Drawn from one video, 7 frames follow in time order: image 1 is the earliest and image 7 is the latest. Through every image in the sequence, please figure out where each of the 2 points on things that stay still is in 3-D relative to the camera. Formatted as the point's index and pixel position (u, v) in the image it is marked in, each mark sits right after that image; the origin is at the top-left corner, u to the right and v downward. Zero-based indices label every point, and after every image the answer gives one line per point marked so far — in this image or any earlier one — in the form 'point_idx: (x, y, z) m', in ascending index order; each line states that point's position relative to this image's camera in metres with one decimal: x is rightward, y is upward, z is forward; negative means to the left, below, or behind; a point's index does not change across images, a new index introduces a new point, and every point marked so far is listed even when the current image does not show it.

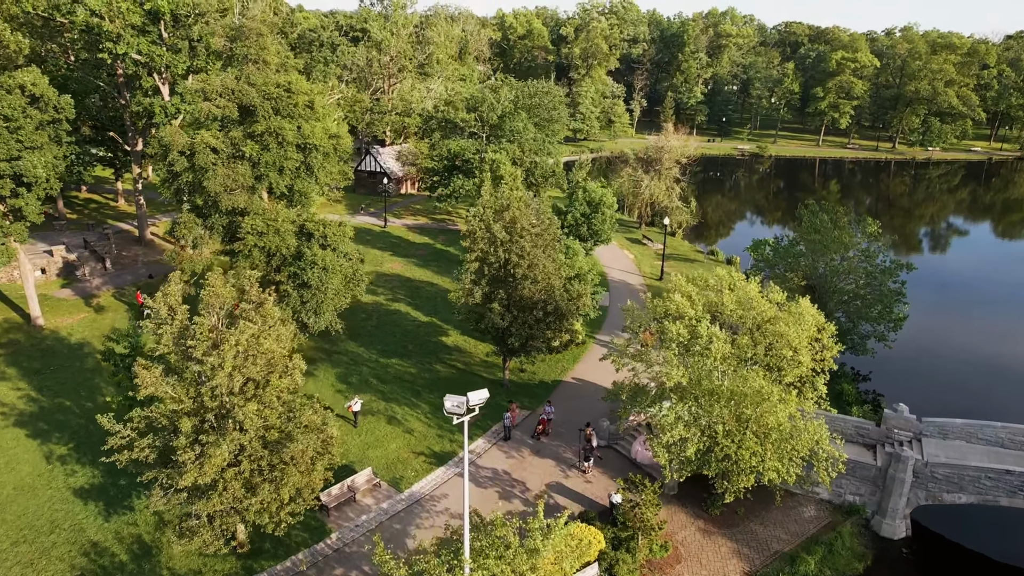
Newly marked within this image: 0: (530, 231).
0: (+1.0, +3.0, +19.2) m
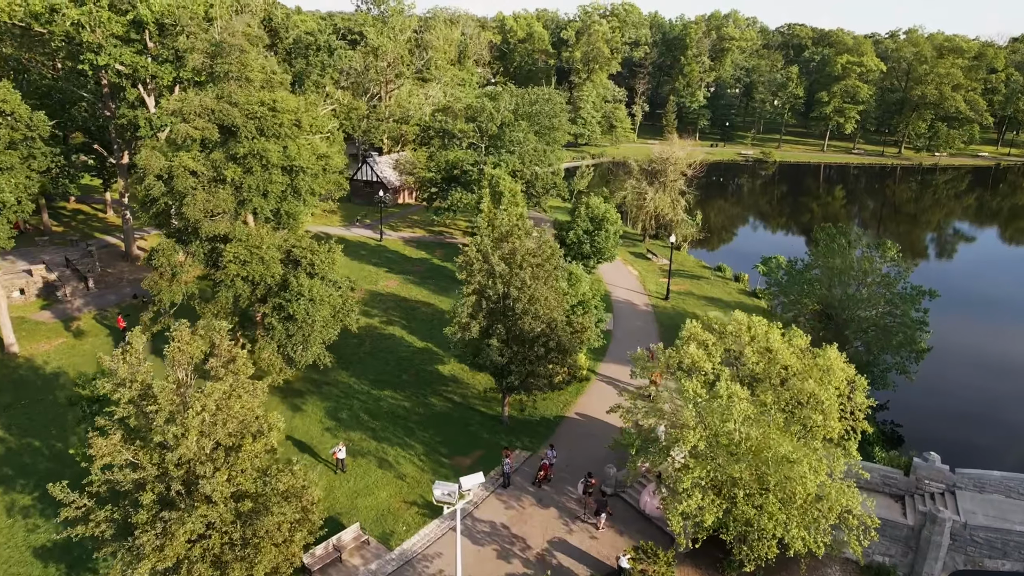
0: (+0.9, +1.3, +17.9) m
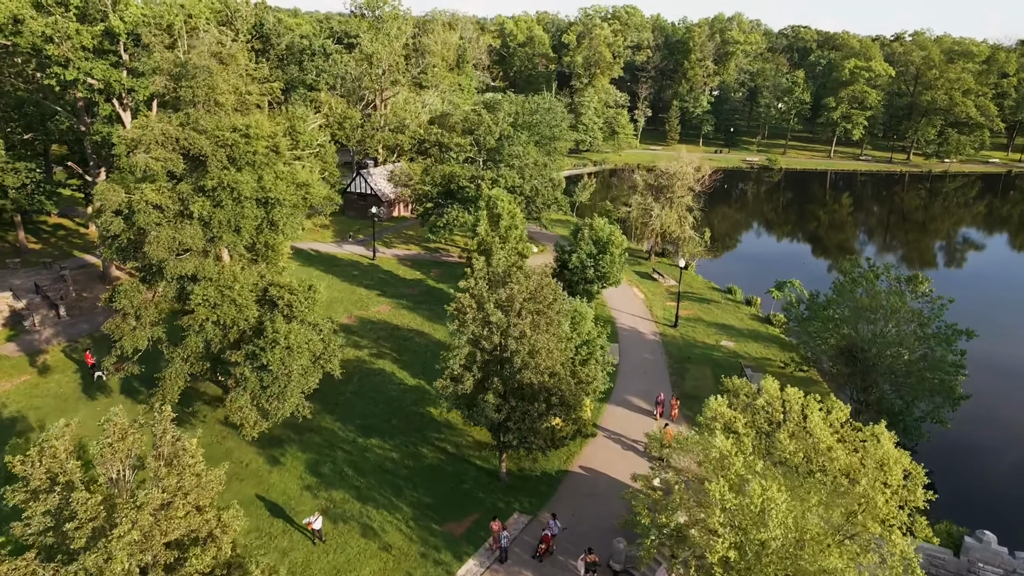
0: (+0.8, -0.9, +16.1) m
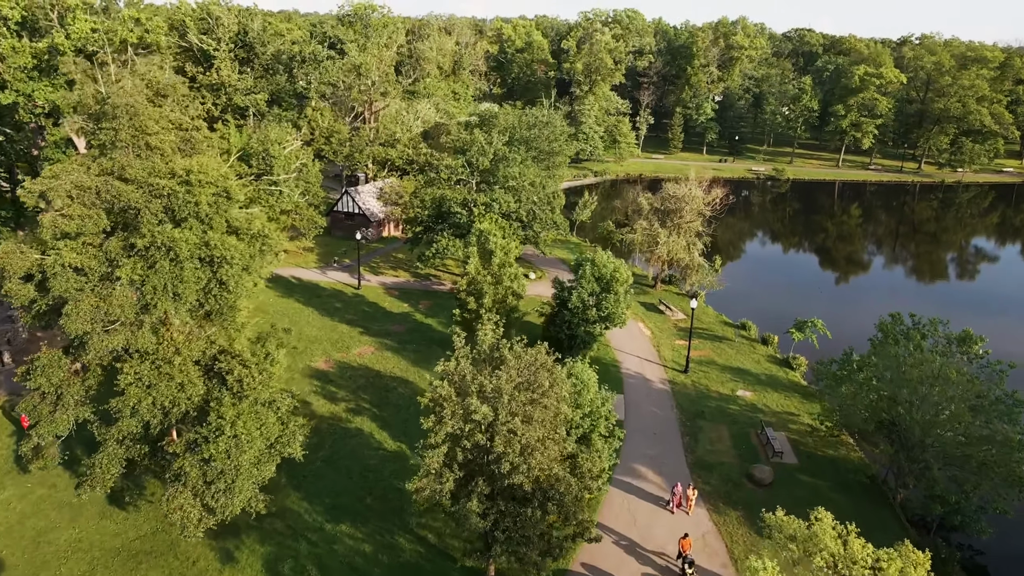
0: (+0.4, -4.0, +13.4) m
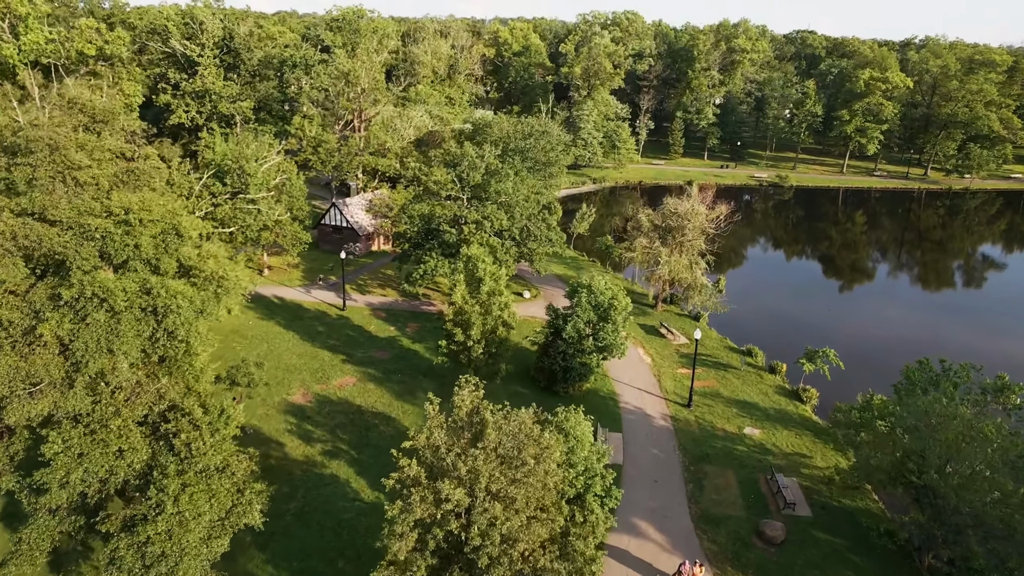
0: (-0.2, -6.0, +11.6) m
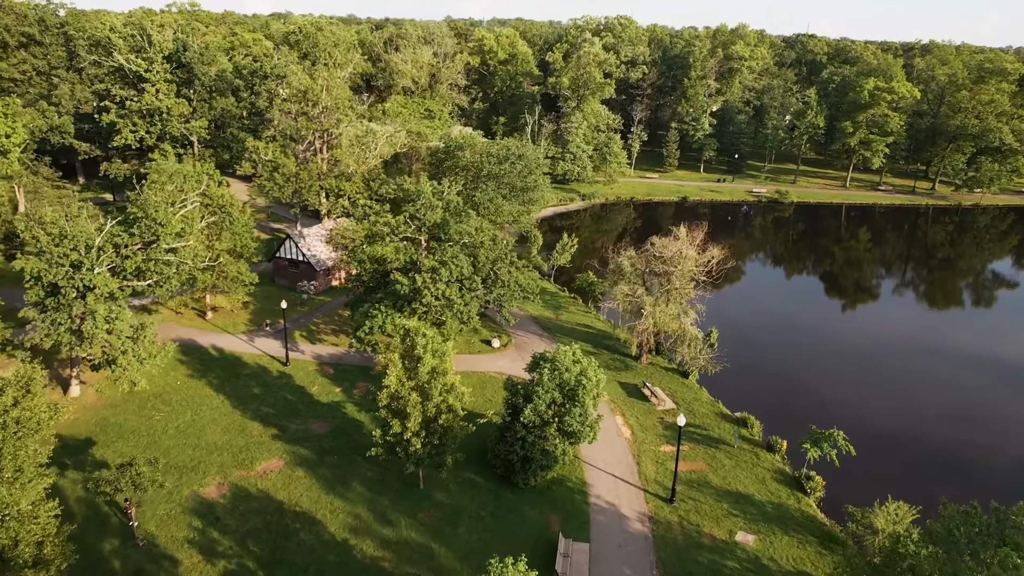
0: (-3.2, -10.3, +7.7) m
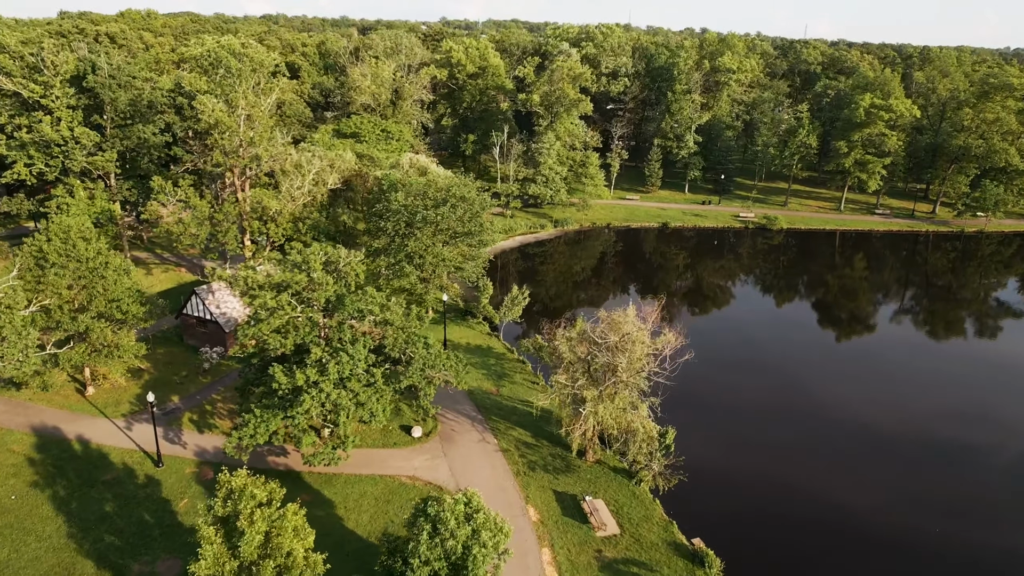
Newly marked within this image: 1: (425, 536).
0: (-8.9, -16.2, +2.6) m
1: (-3.6, -10.7, +16.0) m
